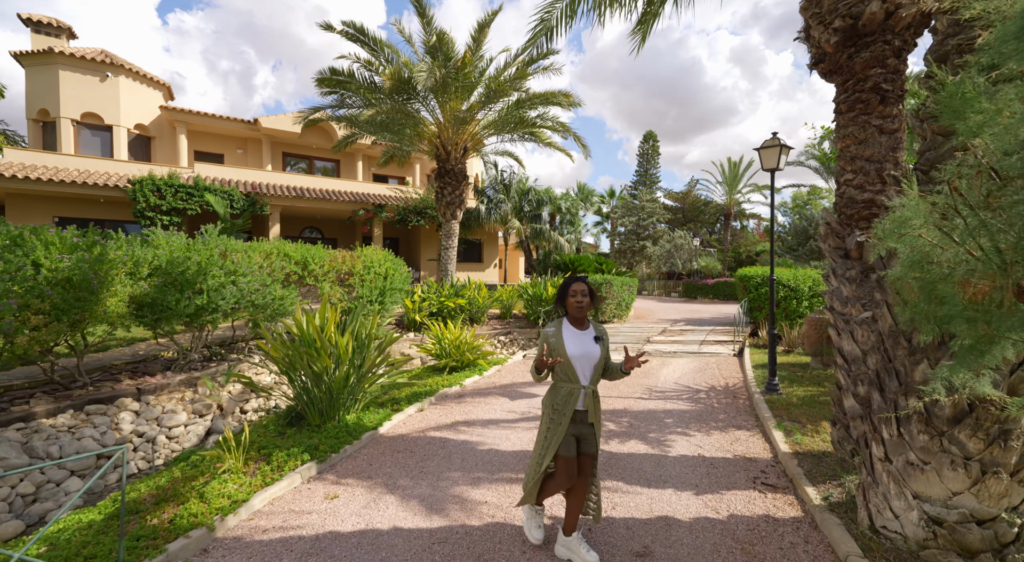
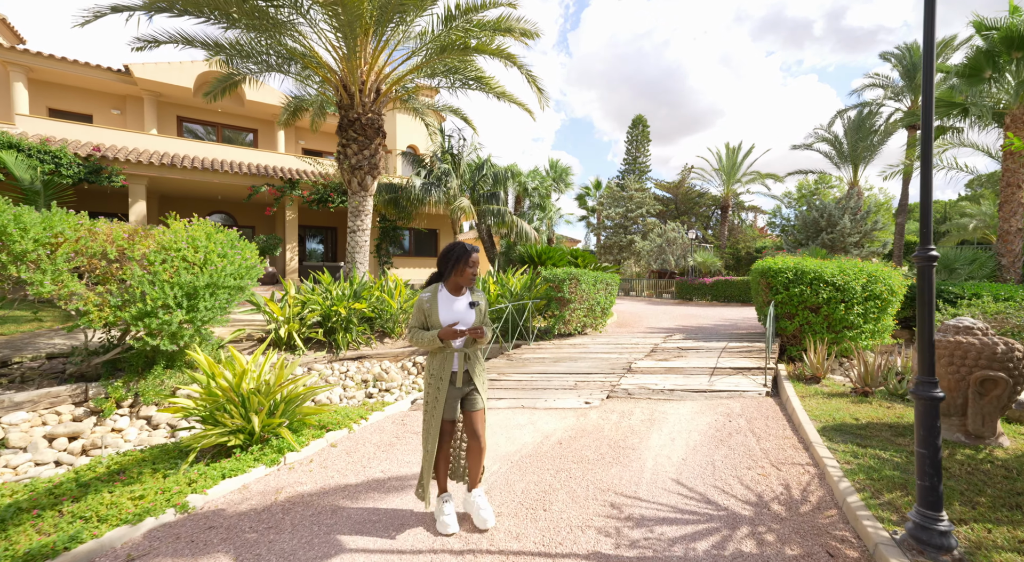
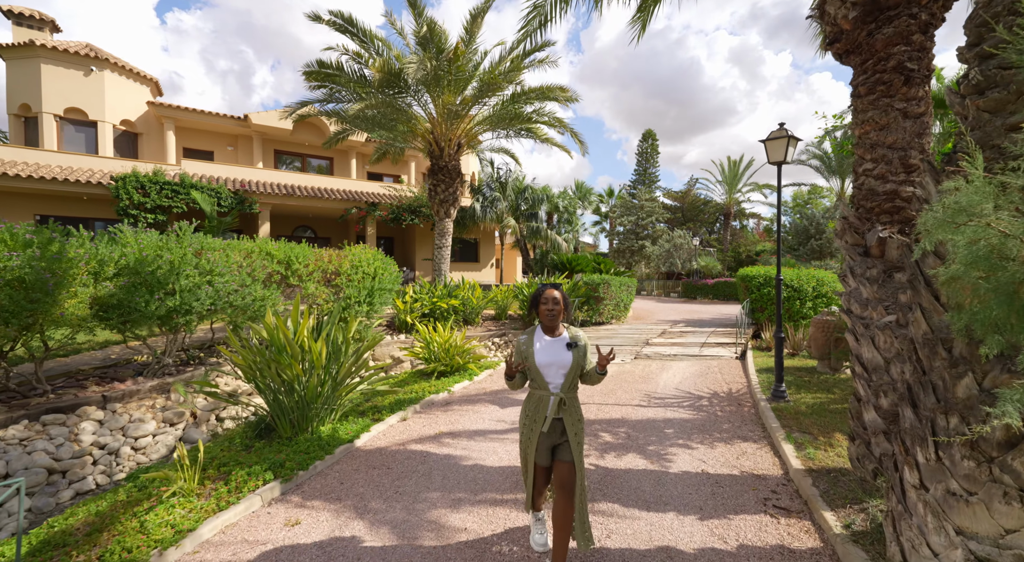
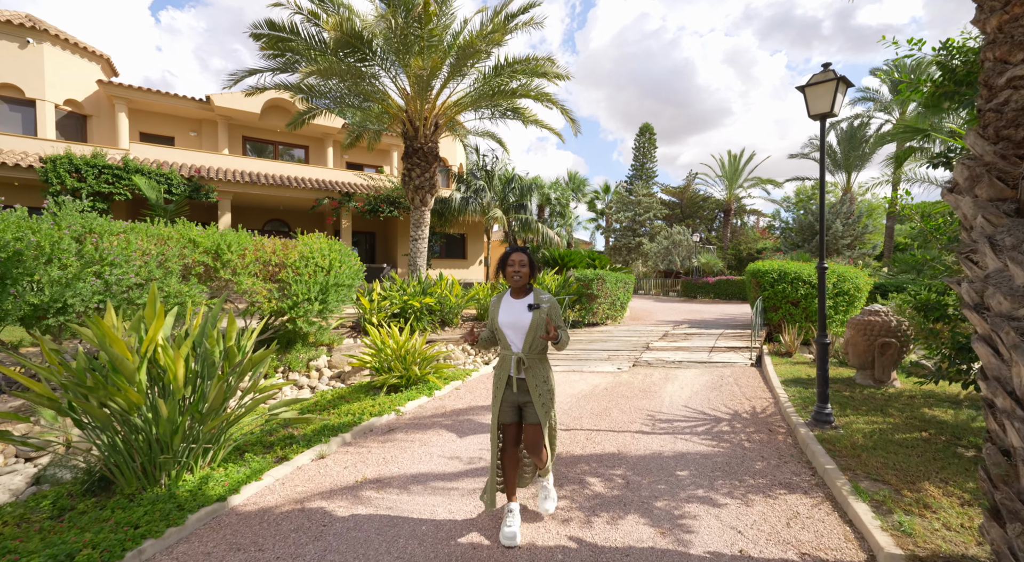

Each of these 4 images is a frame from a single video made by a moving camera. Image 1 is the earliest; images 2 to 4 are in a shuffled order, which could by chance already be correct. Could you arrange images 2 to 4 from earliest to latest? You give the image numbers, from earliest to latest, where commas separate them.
3, 4, 2
